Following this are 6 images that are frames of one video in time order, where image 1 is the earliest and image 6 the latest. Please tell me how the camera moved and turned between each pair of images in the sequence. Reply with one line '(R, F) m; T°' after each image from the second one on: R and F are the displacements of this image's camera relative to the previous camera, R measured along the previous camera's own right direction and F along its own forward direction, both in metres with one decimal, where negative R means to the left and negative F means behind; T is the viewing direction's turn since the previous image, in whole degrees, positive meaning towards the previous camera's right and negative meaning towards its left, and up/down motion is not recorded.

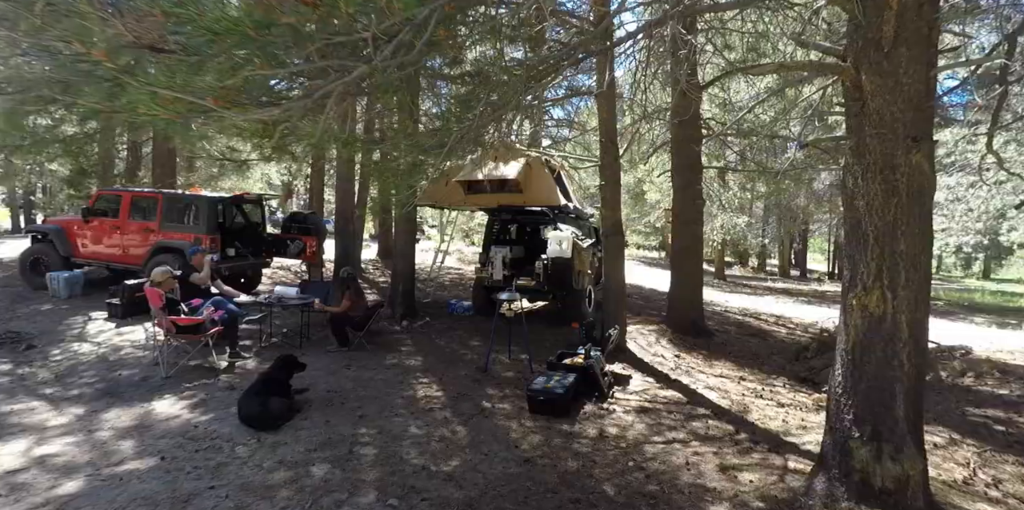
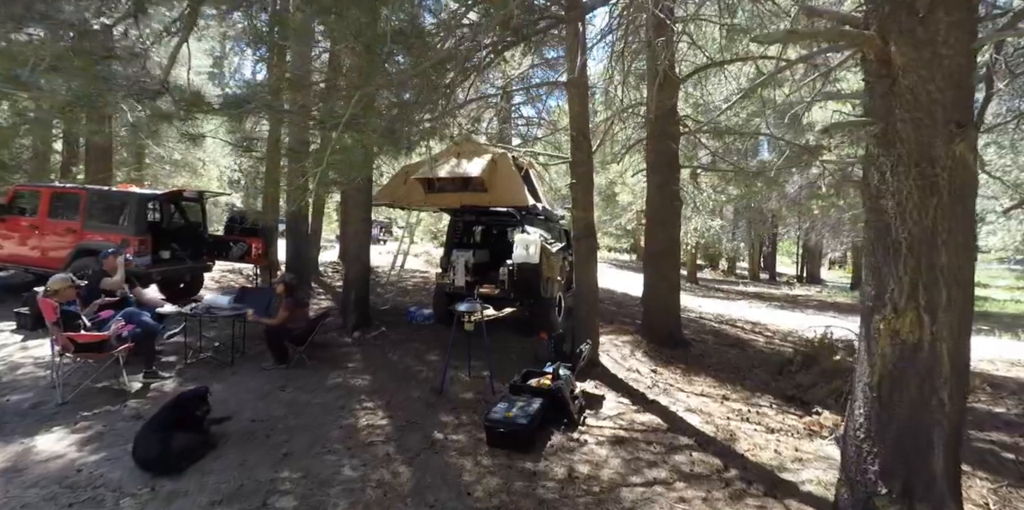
(+0.1, +0.6) m; +3°
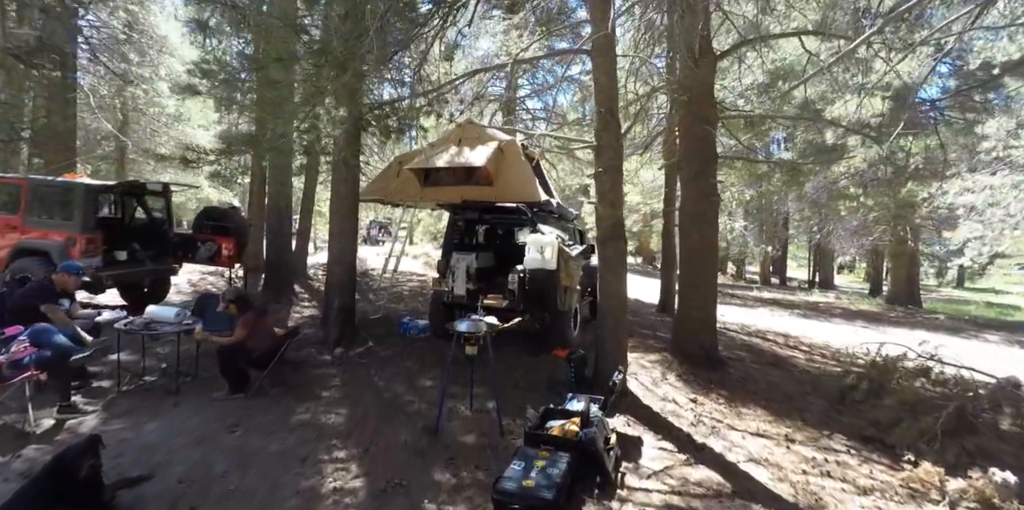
(-0.1, +1.1) m; 0°
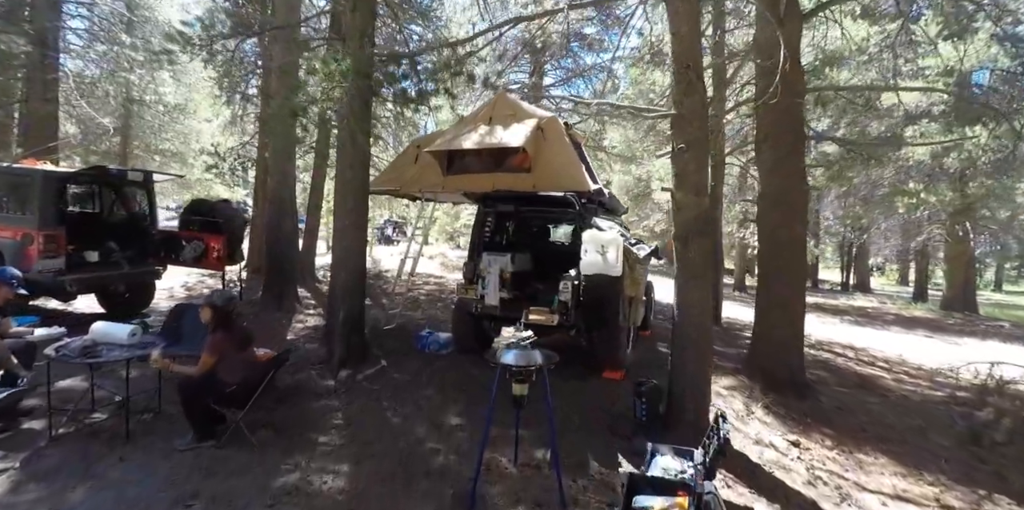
(-0.3, +1.1) m; -1°
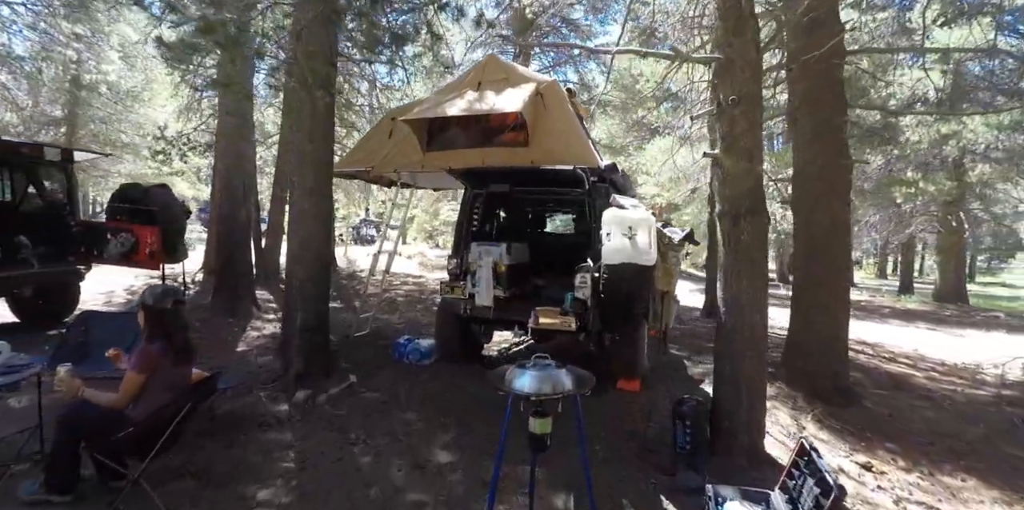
(-0.1, +0.9) m; +2°
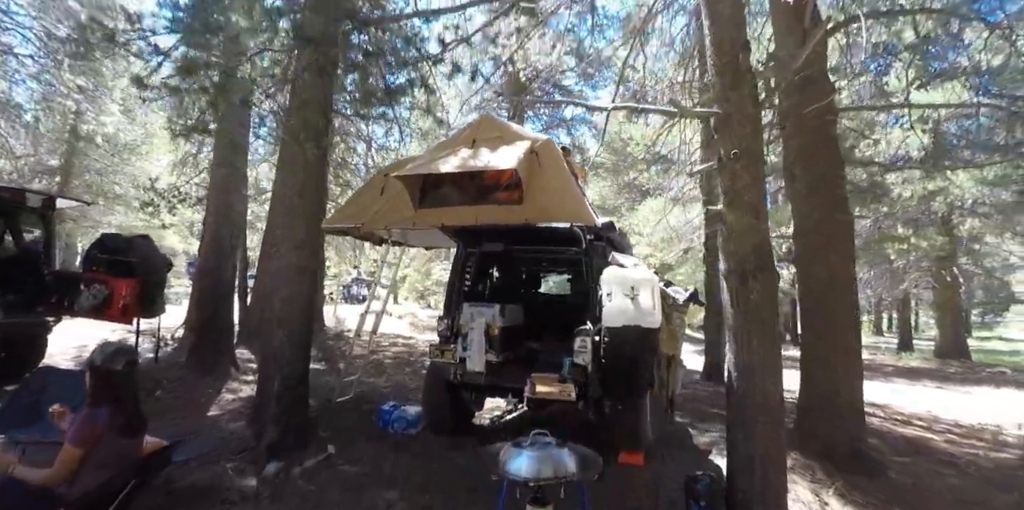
(0.0, +0.2) m; +1°
